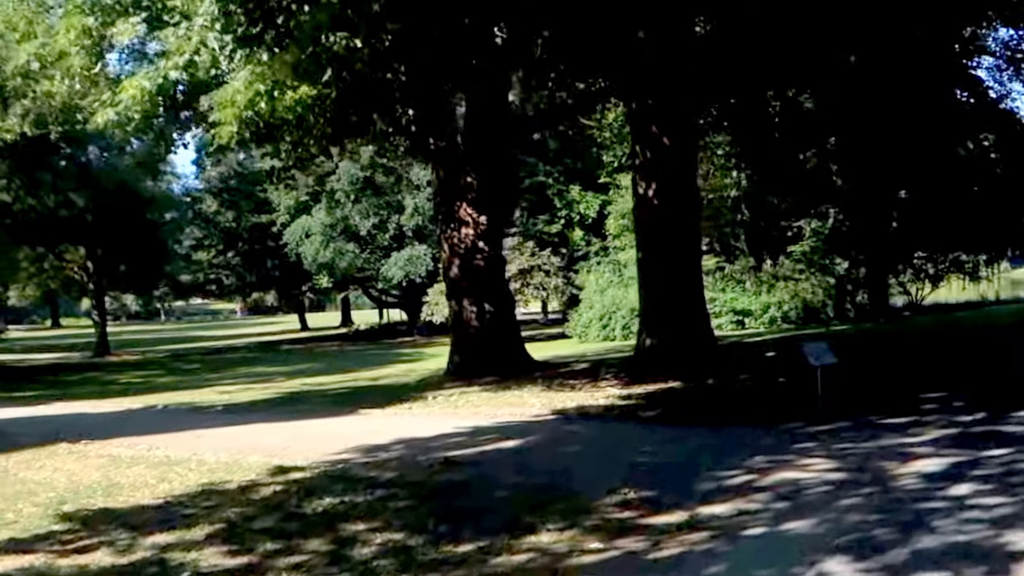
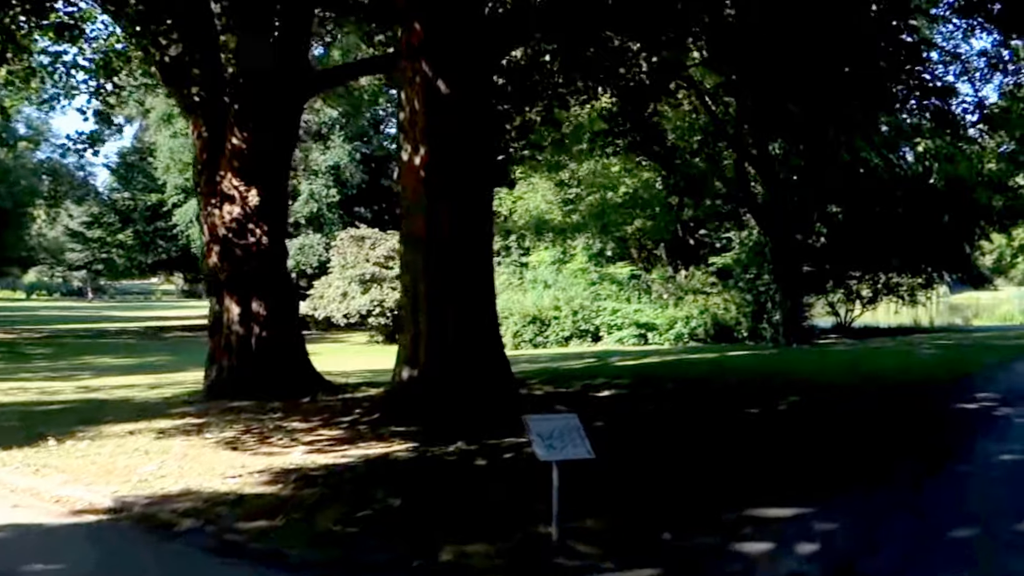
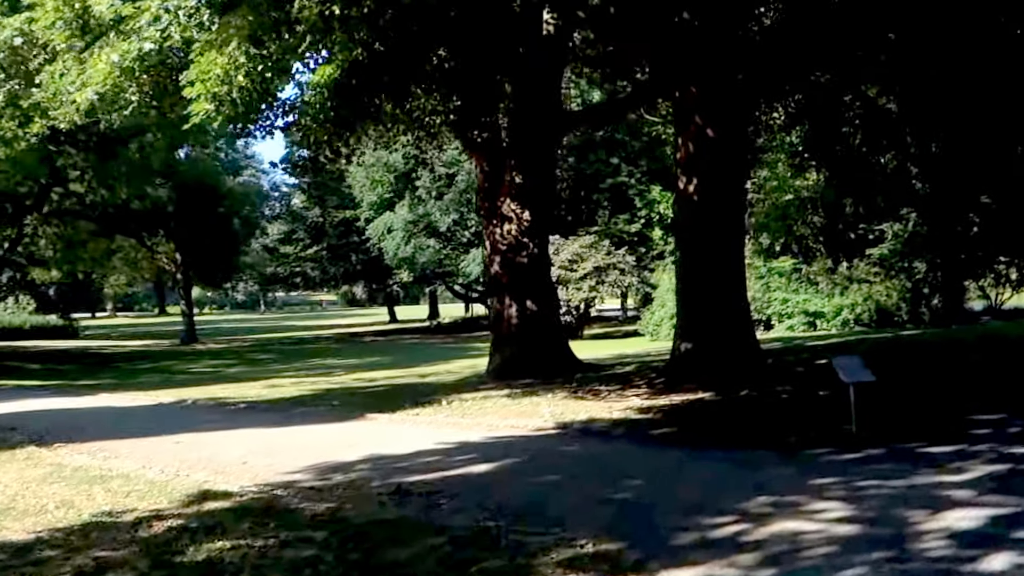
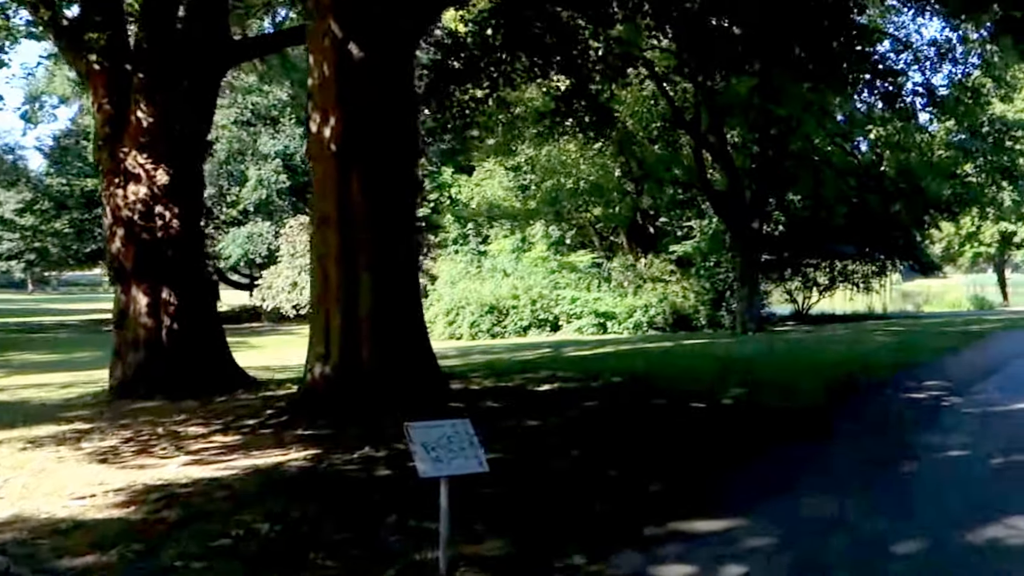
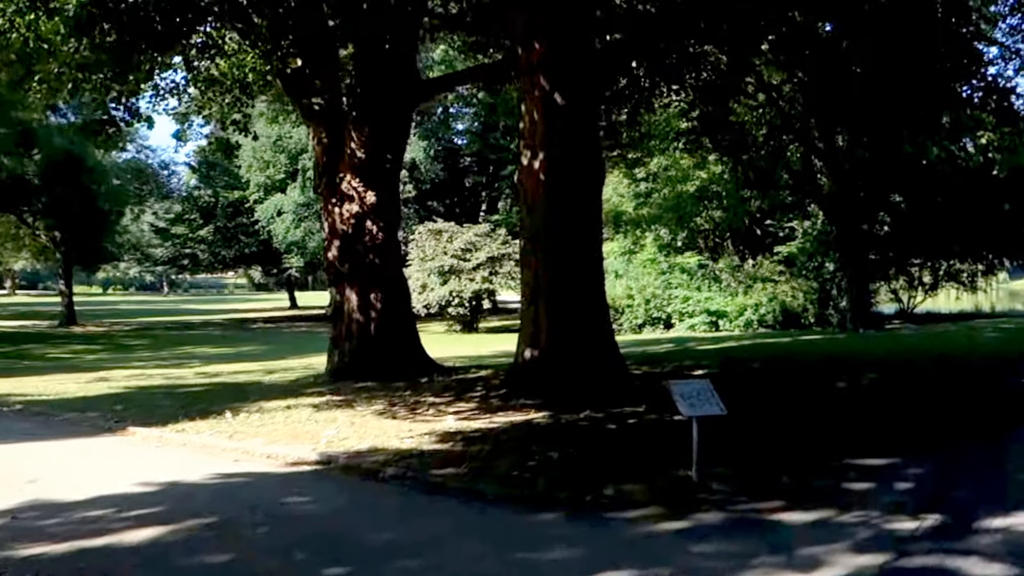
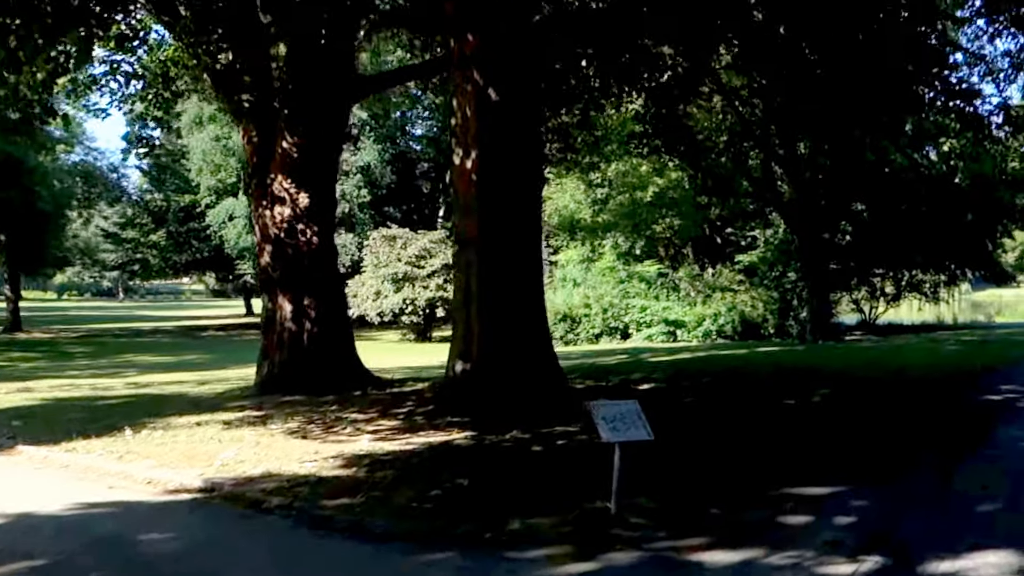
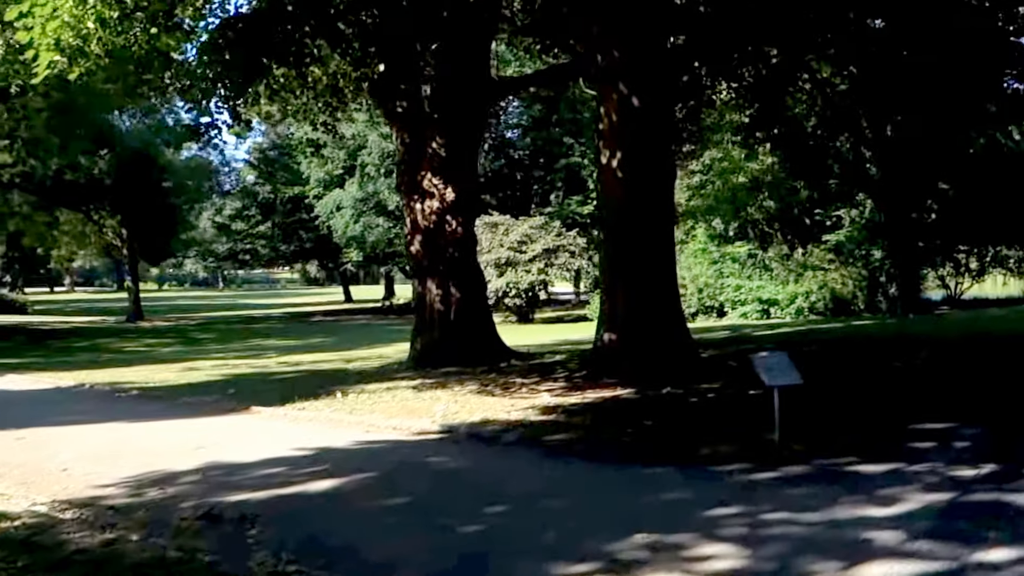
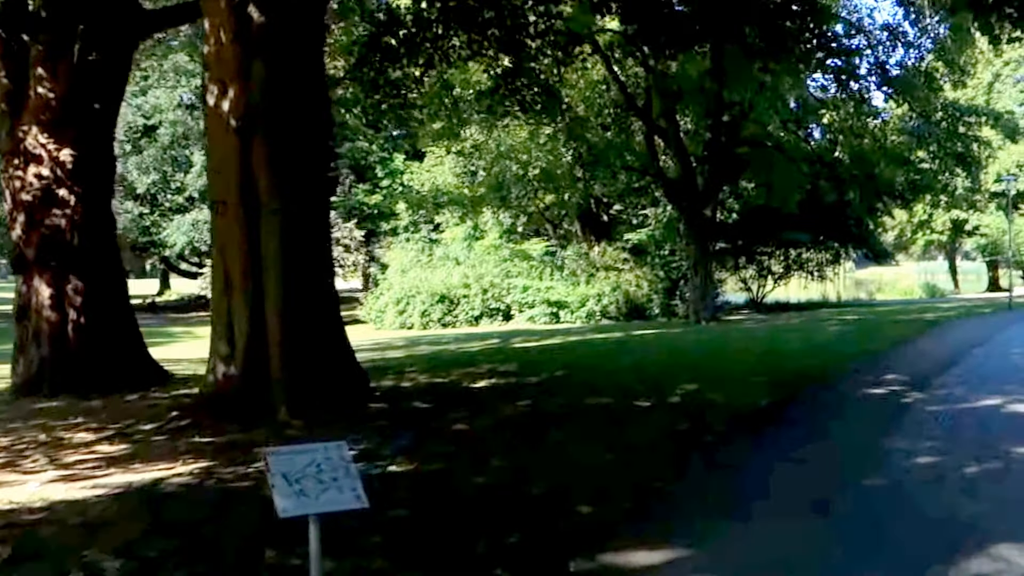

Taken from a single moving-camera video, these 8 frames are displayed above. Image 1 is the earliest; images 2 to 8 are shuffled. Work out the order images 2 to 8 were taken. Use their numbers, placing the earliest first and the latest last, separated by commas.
3, 7, 5, 6, 2, 4, 8
